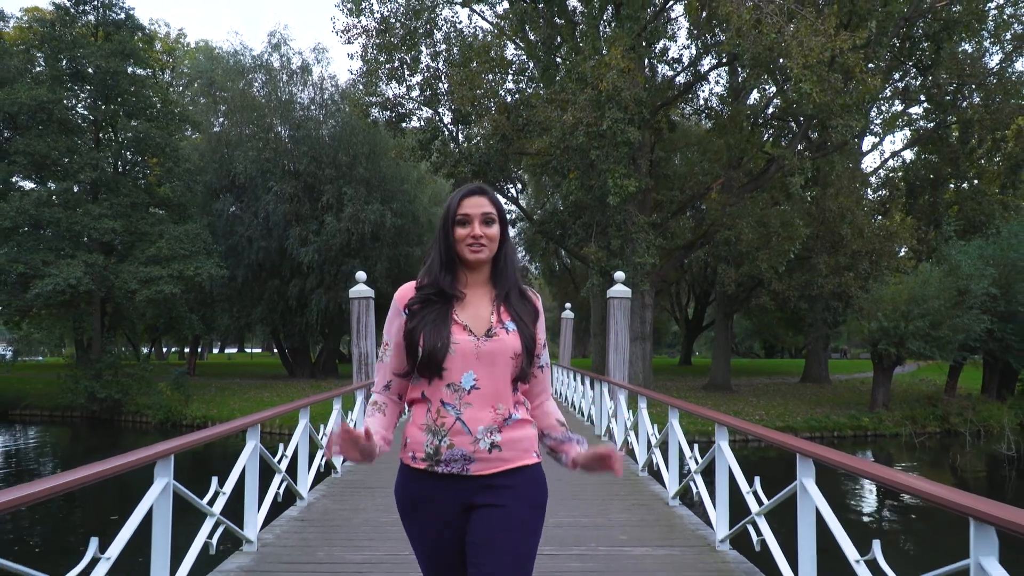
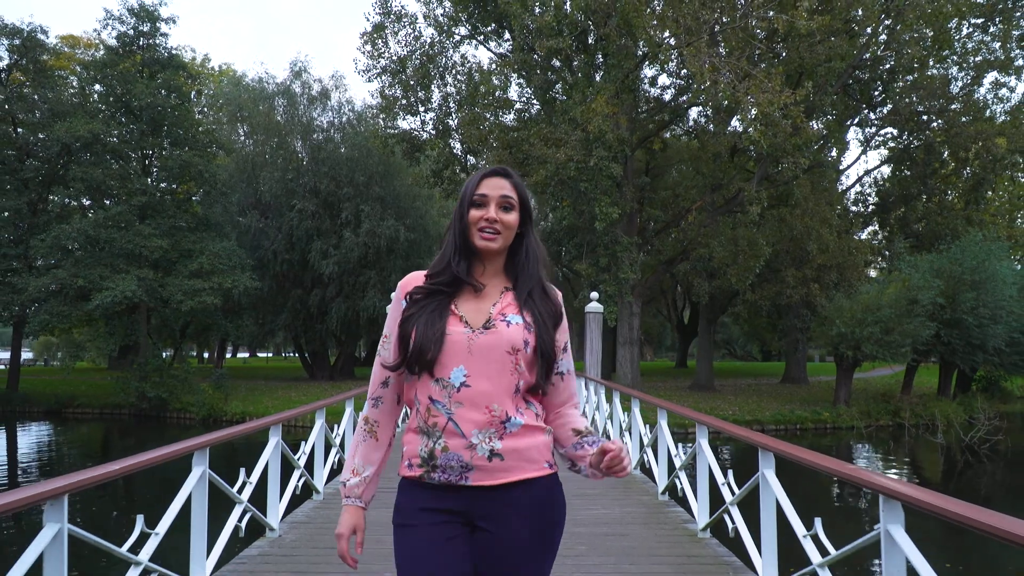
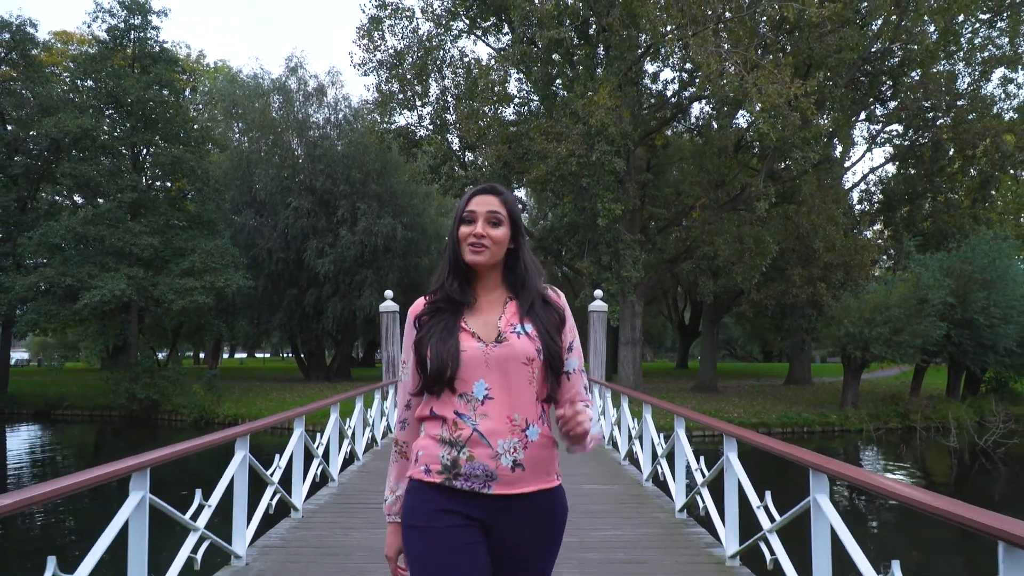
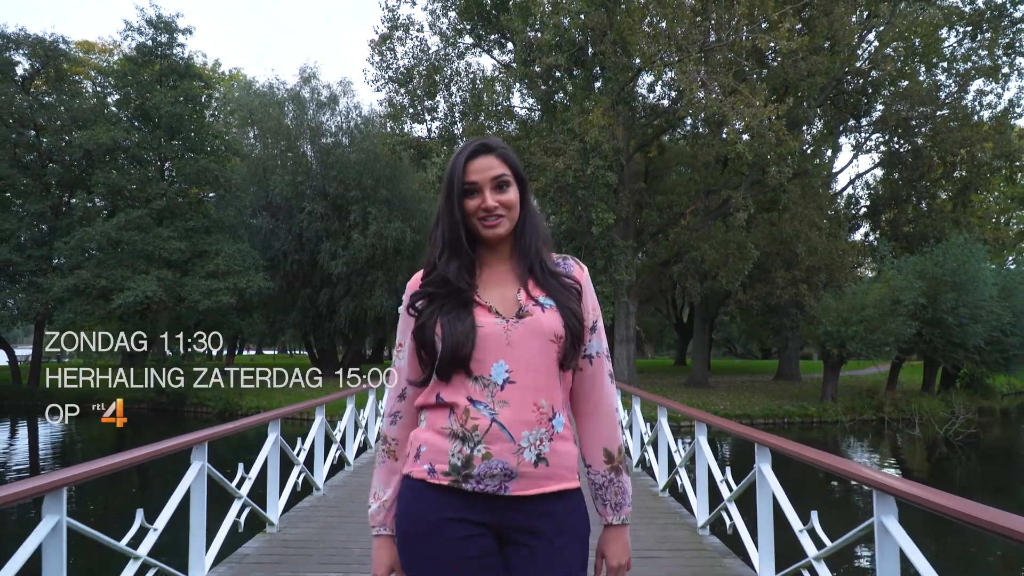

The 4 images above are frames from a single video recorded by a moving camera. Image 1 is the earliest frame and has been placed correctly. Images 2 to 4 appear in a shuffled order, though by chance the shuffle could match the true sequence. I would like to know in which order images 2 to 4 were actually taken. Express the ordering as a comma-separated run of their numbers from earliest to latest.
3, 2, 4
